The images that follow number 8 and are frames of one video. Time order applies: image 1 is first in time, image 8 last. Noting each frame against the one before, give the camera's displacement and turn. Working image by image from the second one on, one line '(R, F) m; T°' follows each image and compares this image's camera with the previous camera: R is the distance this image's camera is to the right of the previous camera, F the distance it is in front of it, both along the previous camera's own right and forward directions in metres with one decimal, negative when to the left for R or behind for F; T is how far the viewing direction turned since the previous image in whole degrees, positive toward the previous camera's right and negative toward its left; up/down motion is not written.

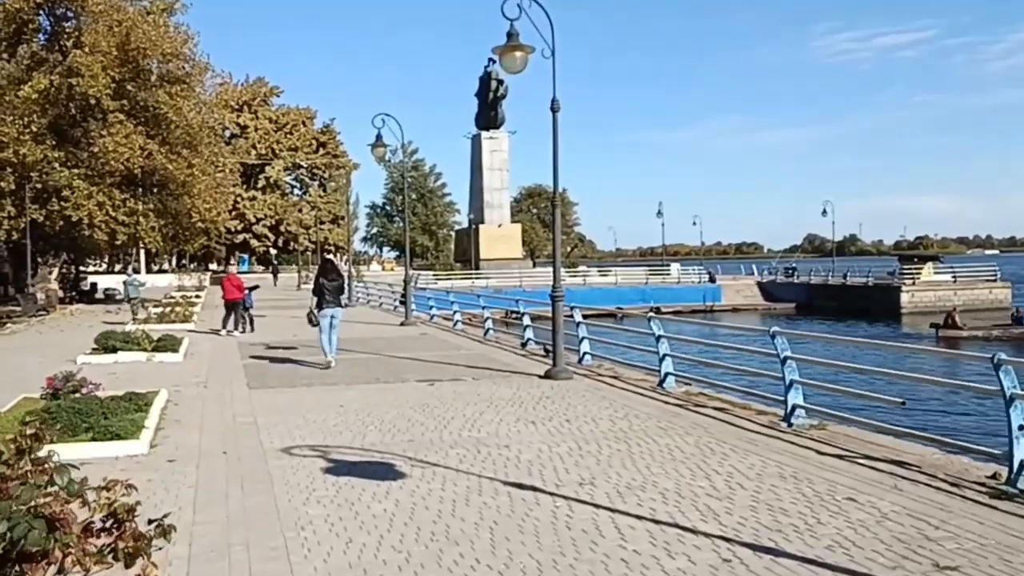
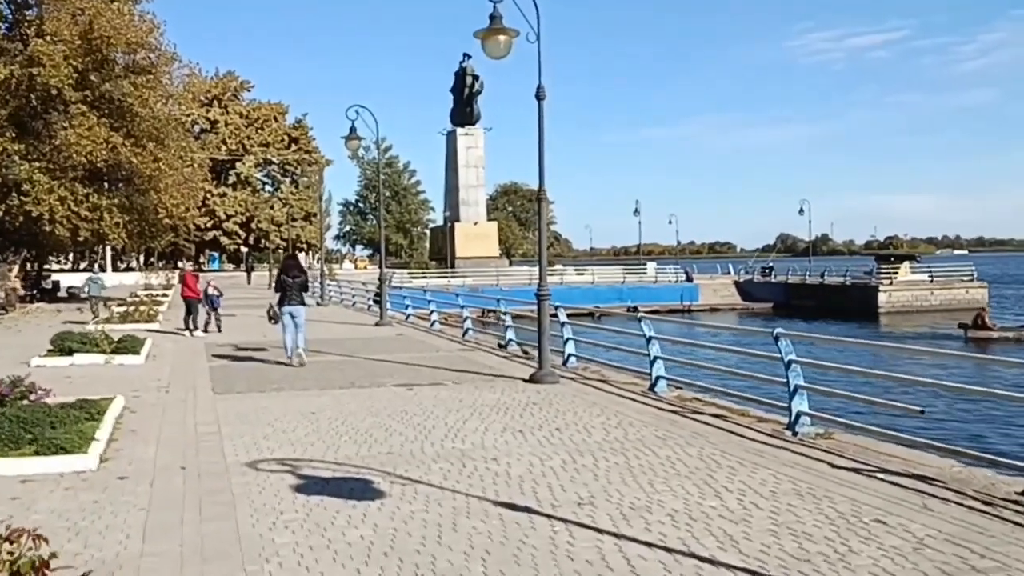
(-0.1, +0.8) m; +2°
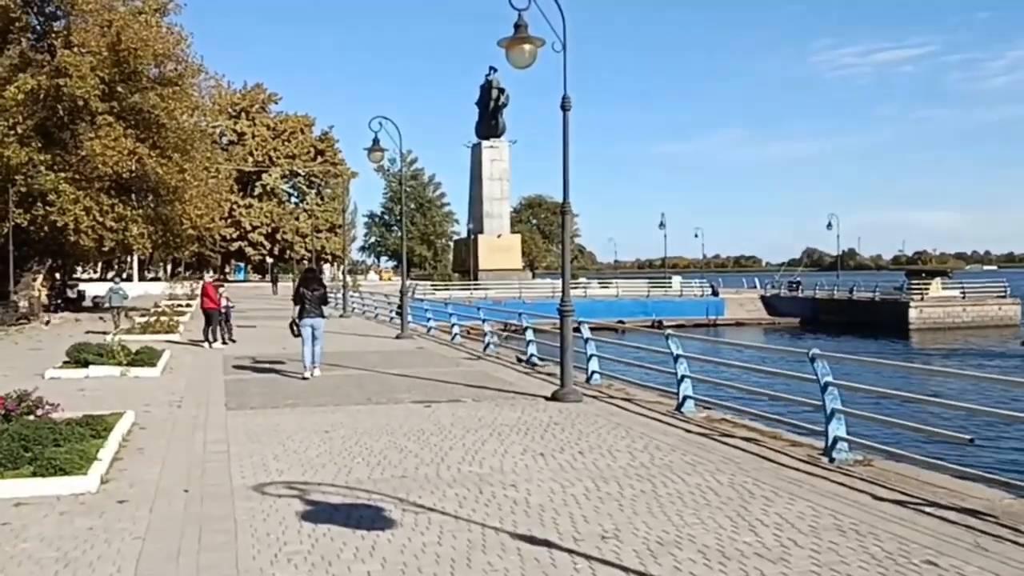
(0.0, +0.5) m; -2°
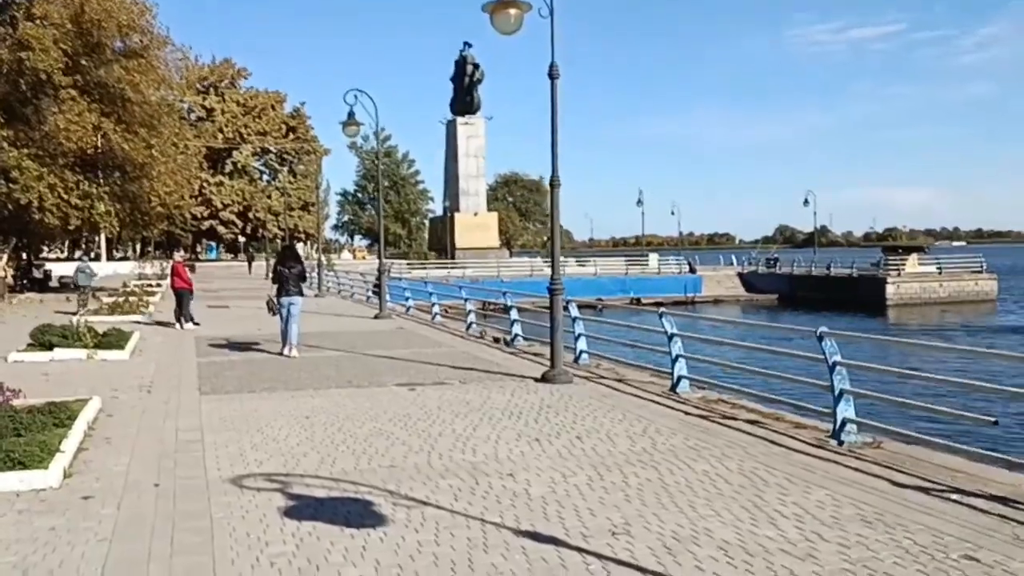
(-0.2, +0.6) m; +2°
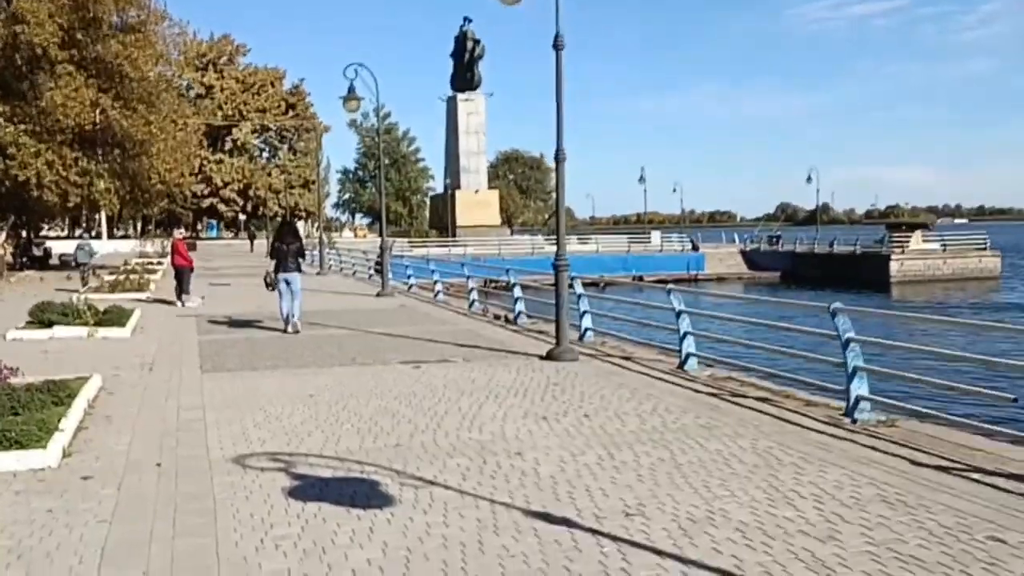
(-0.1, +0.2) m; 0°
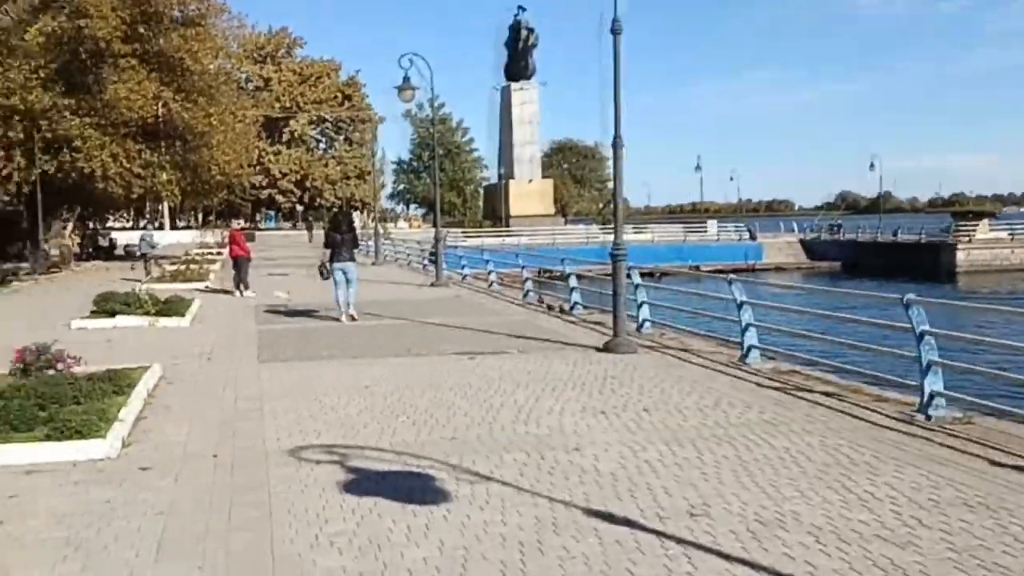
(0.0, +0.2) m; -3°
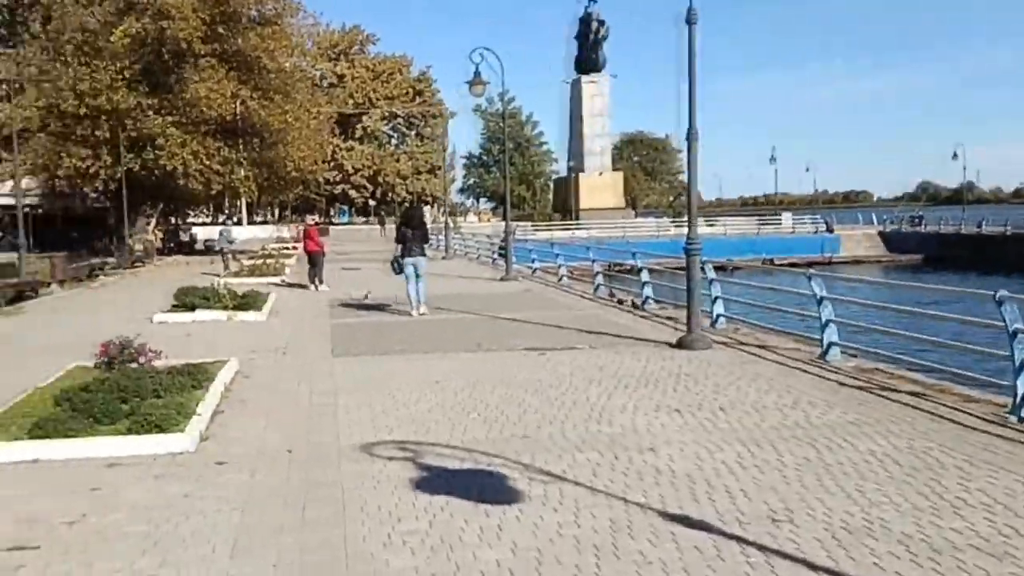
(0.0, +0.1) m; -4°
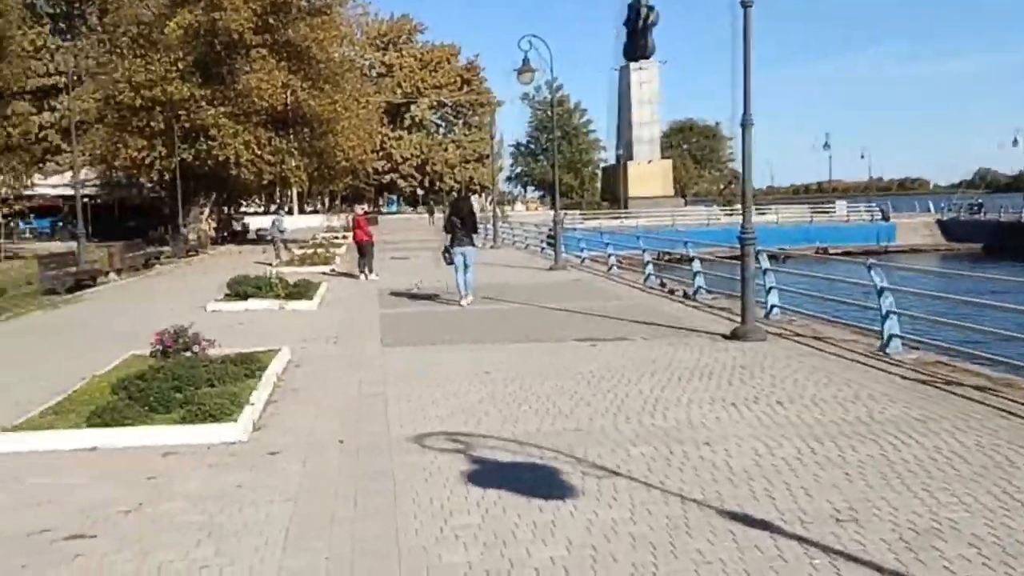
(0.0, +0.1) m; -3°
